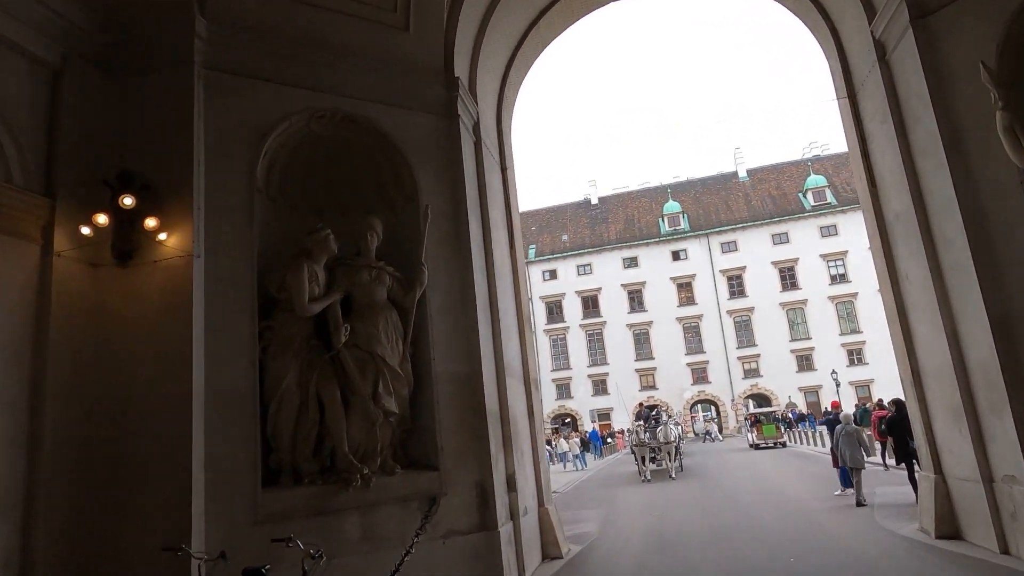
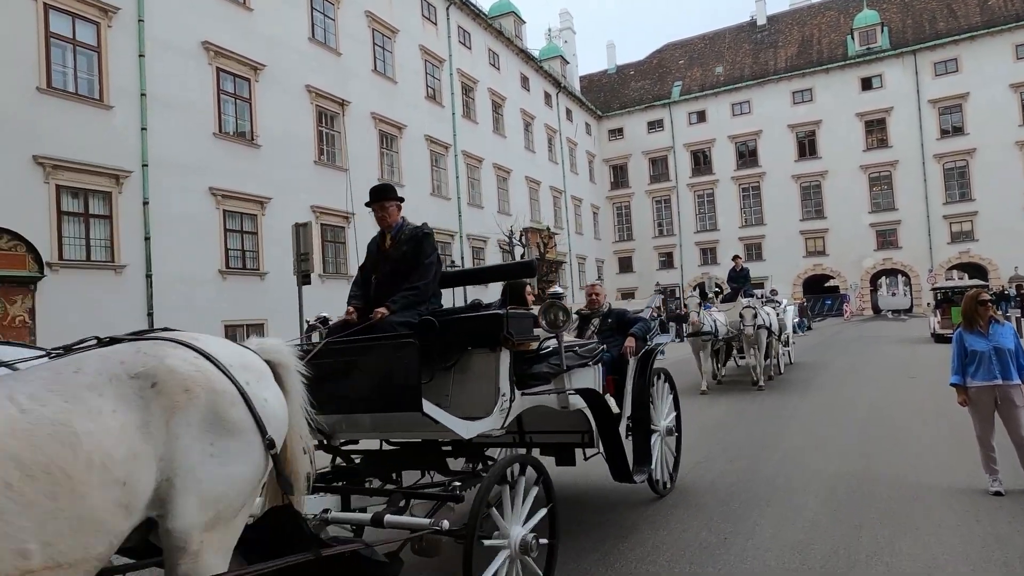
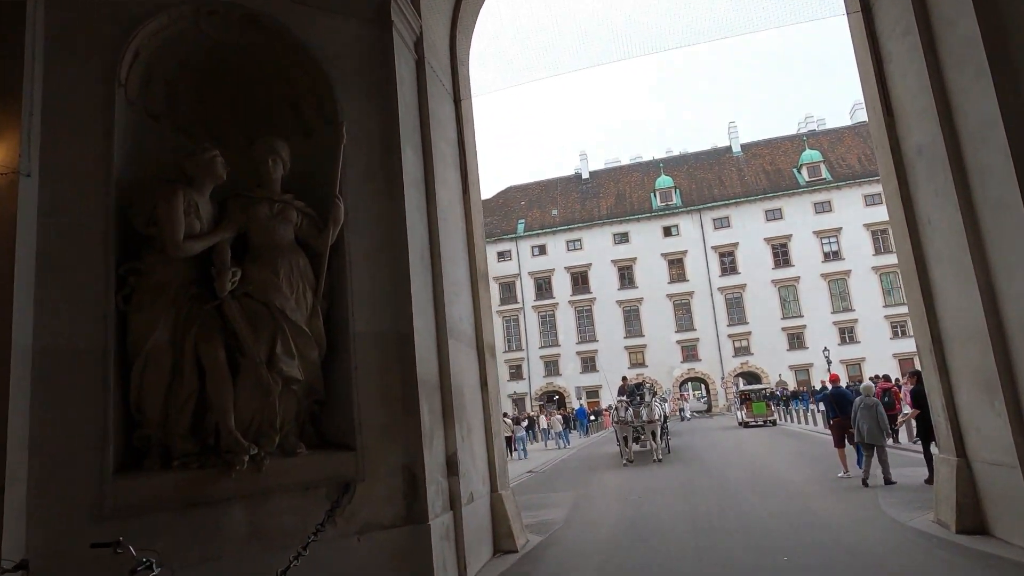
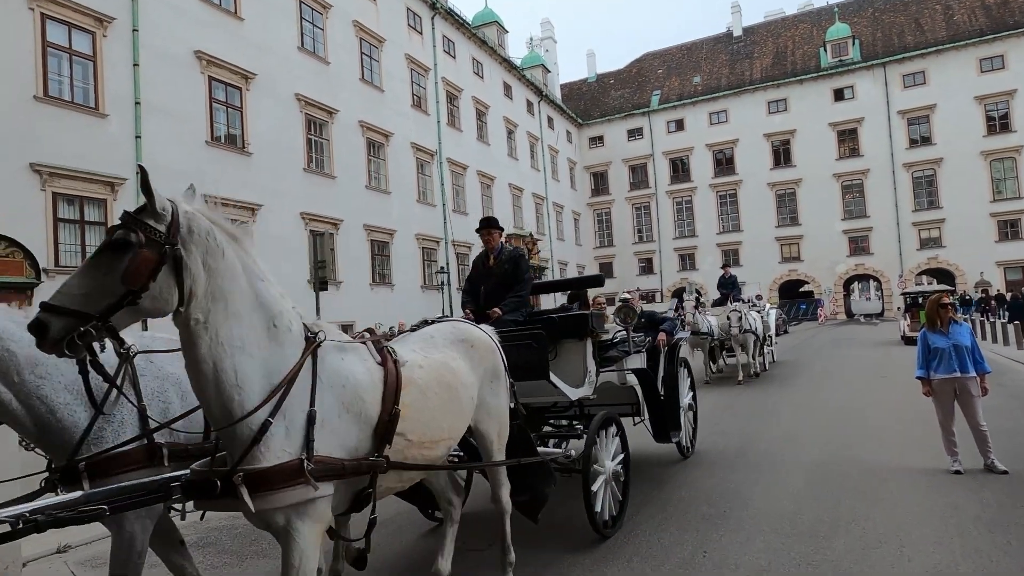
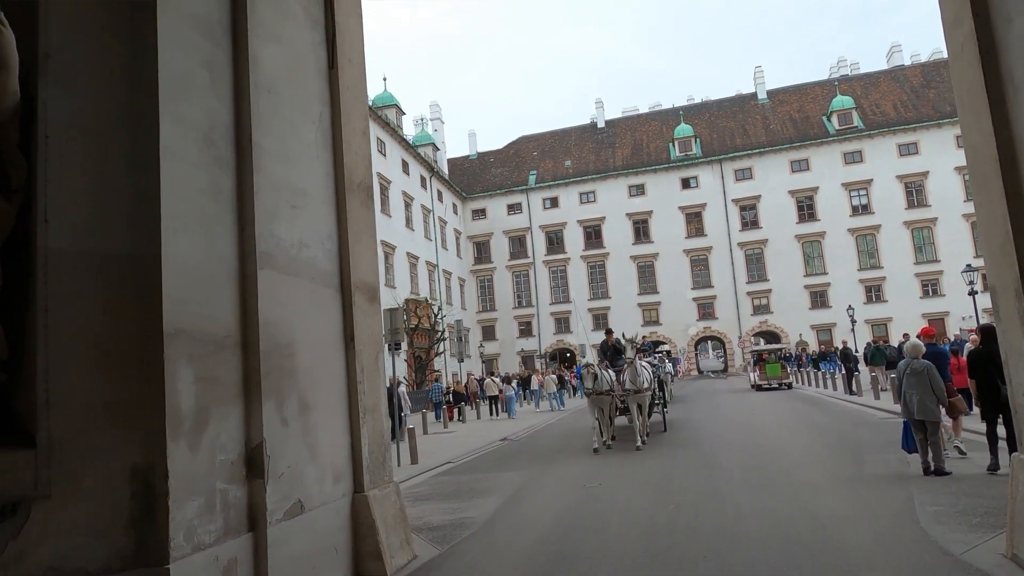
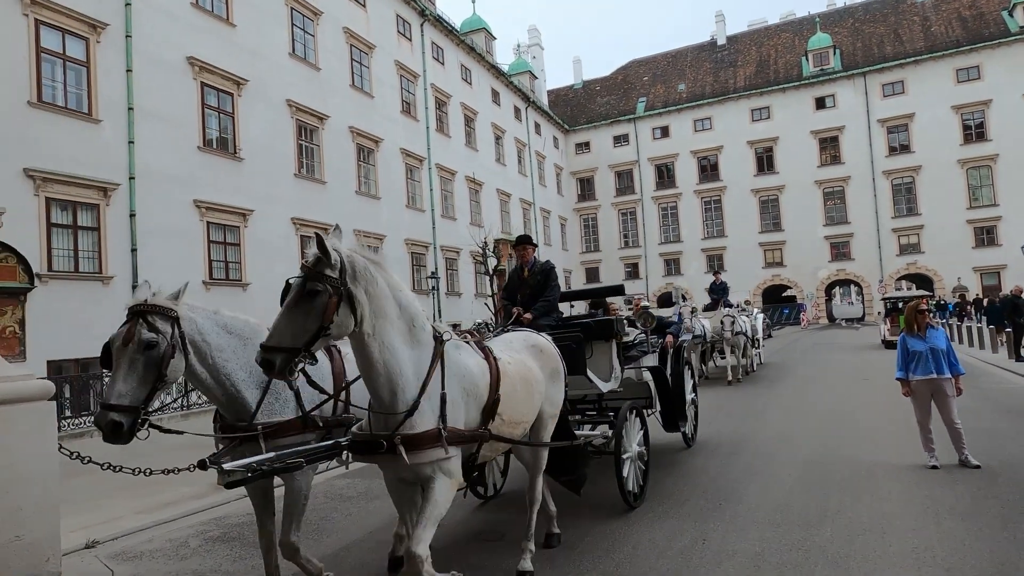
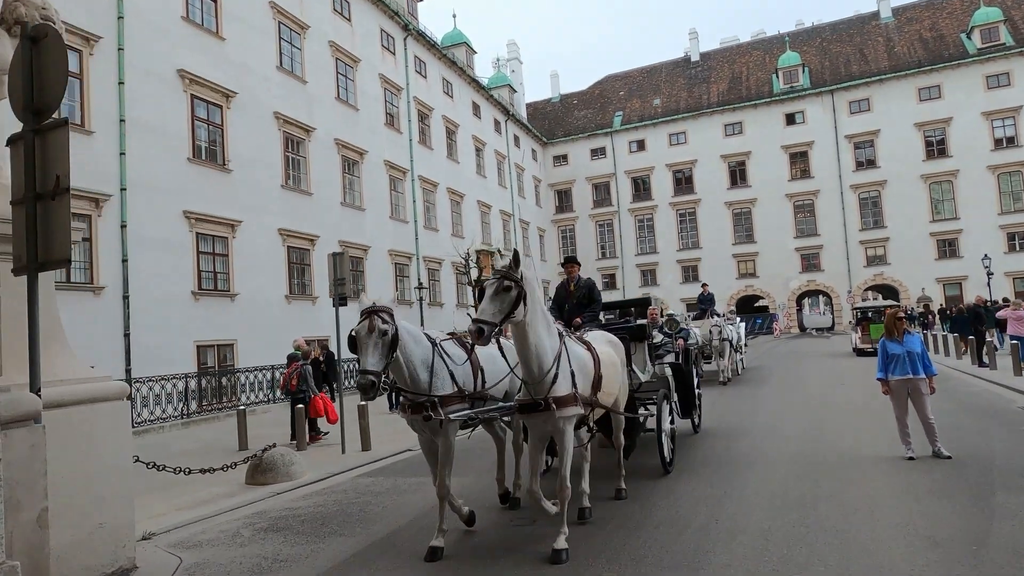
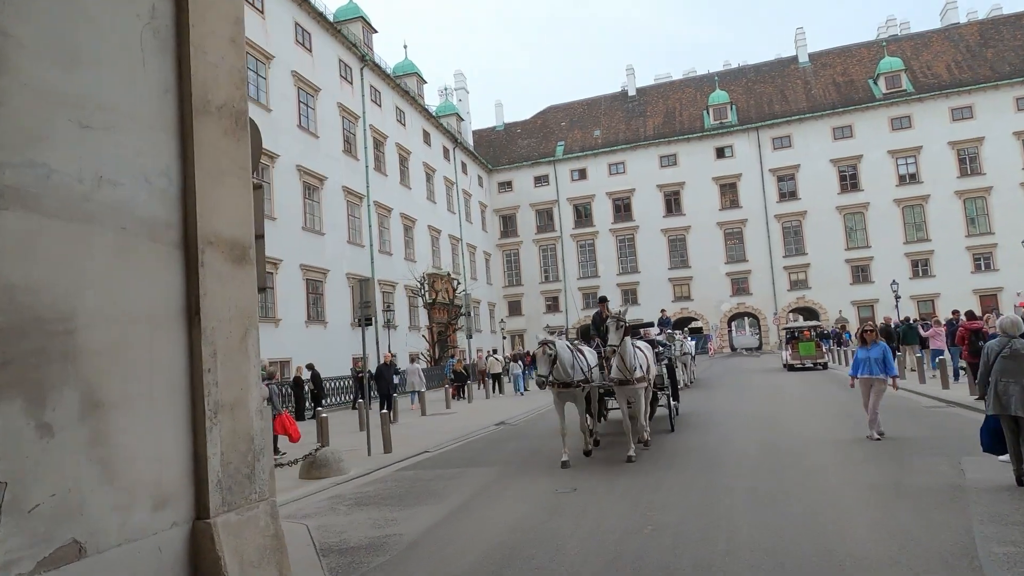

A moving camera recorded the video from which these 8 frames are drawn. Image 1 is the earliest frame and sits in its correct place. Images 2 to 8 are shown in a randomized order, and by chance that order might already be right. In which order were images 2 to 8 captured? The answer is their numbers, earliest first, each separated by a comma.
3, 5, 8, 7, 6, 4, 2
